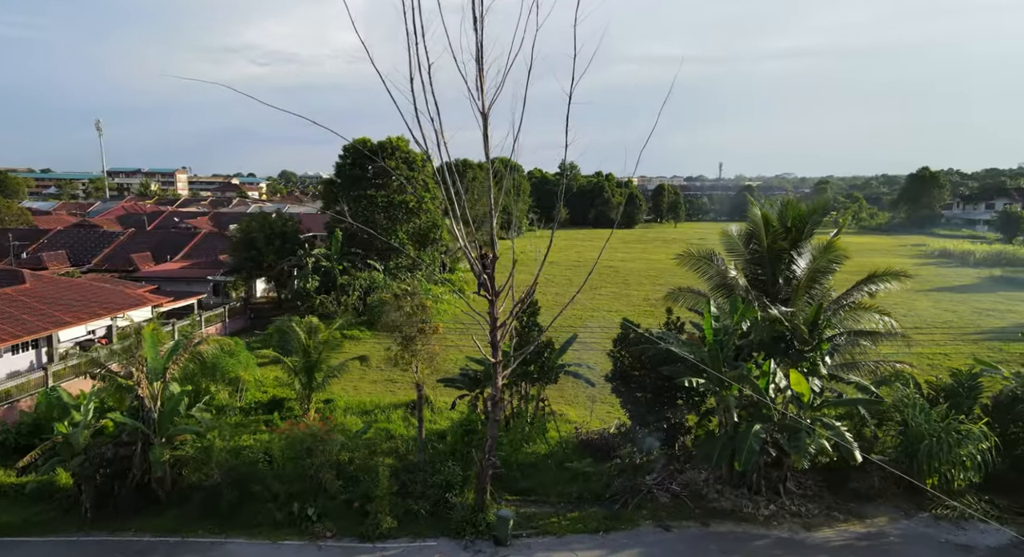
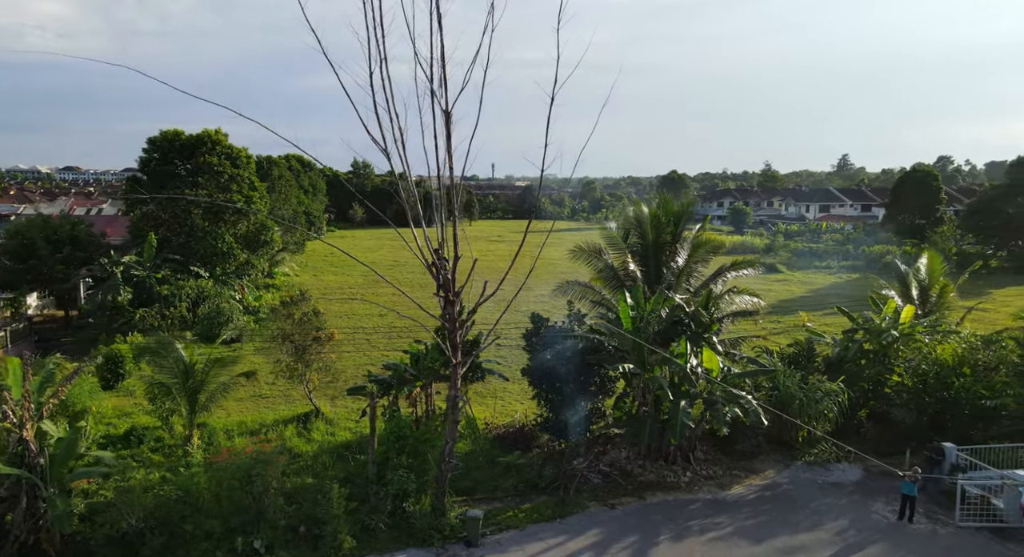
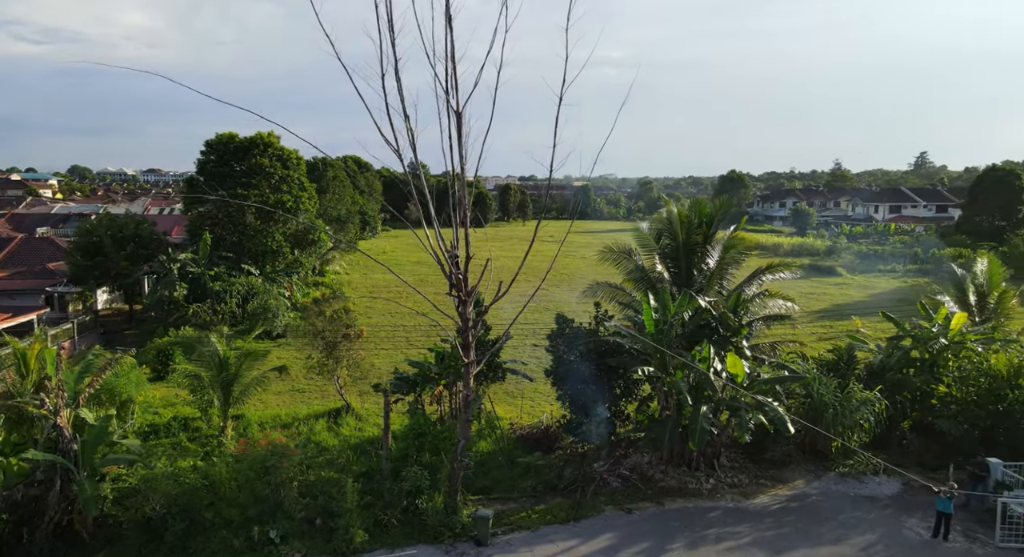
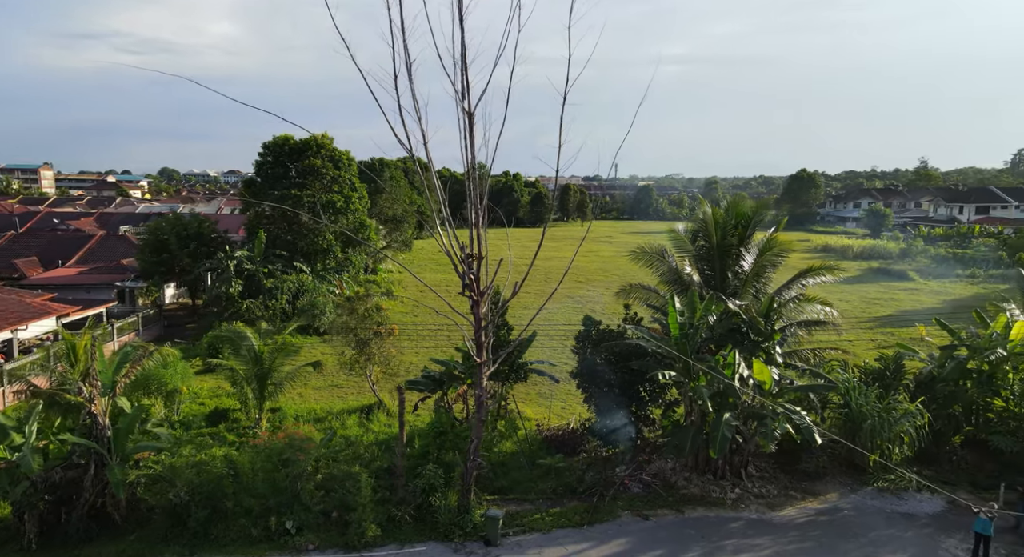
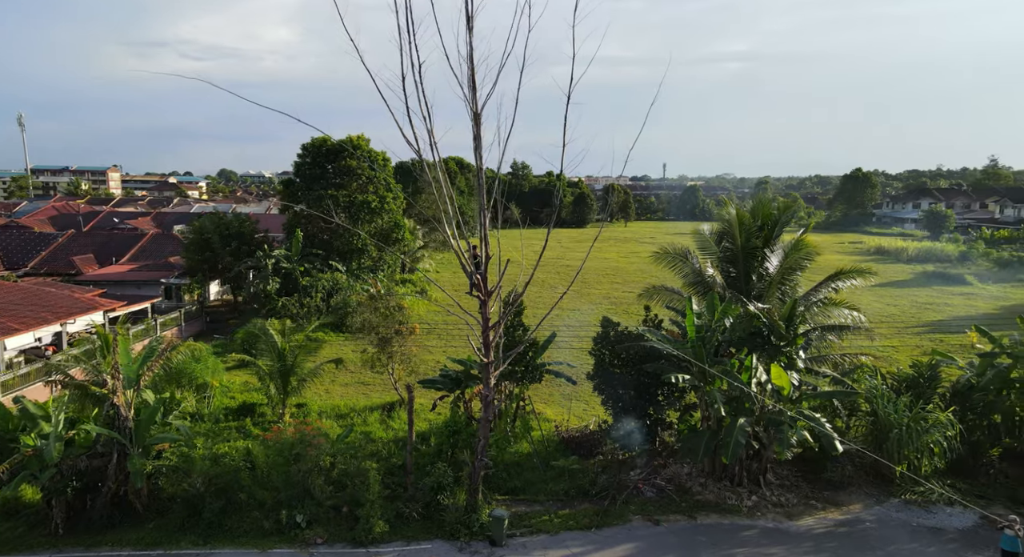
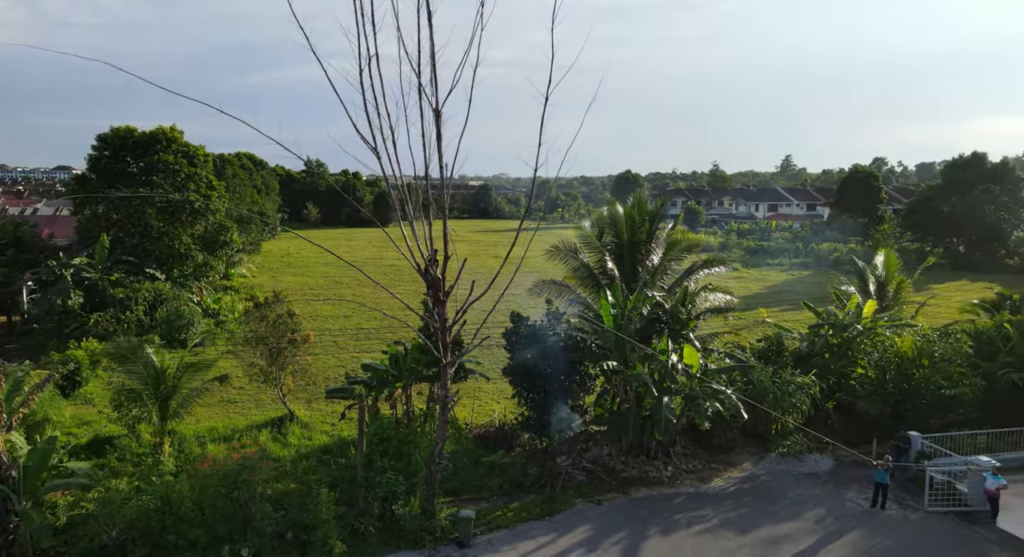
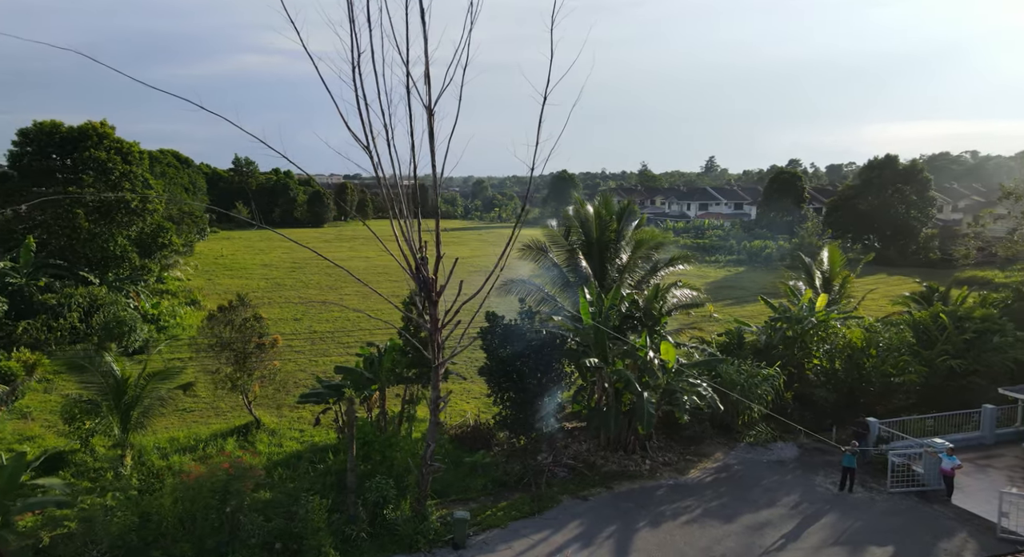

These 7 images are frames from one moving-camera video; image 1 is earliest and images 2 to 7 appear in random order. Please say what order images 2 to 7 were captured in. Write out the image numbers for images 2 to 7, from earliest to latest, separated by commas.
5, 4, 3, 2, 6, 7
